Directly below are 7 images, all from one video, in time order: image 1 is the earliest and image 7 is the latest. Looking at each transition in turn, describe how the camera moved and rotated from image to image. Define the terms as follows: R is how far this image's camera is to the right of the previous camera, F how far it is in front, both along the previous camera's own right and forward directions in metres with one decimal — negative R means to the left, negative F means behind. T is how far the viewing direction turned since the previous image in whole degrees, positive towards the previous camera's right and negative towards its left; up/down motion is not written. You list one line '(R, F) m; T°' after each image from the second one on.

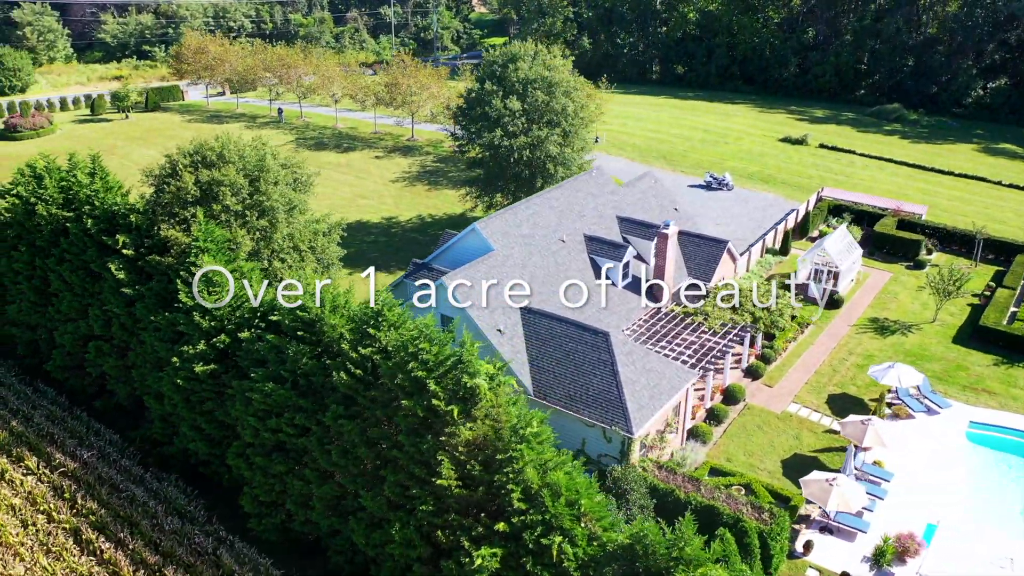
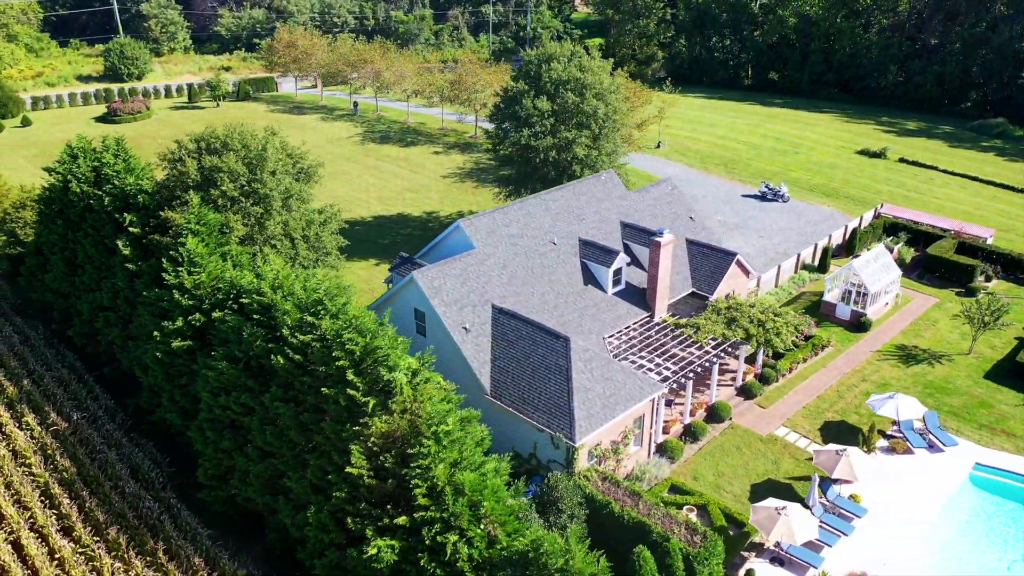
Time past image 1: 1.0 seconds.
(+5.4, +0.4) m; -8°
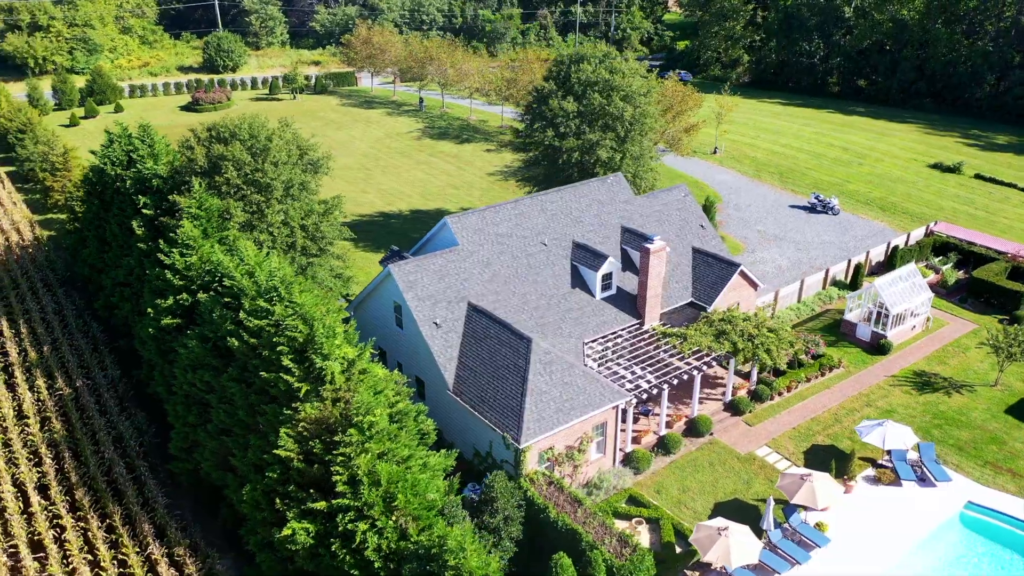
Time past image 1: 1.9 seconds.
(+4.8, +0.3) m; -7°
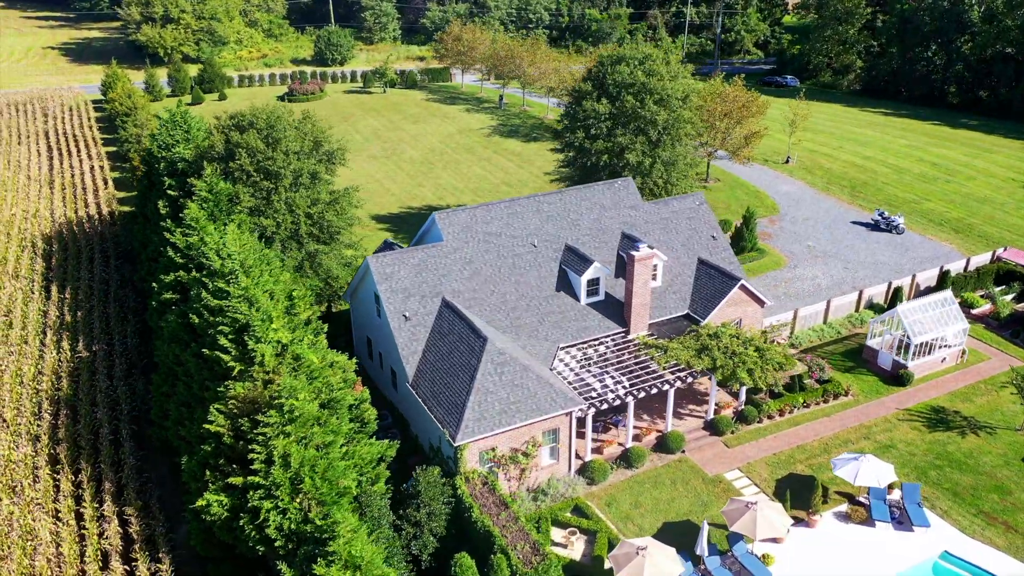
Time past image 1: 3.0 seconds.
(+5.8, +0.5) m; -9°
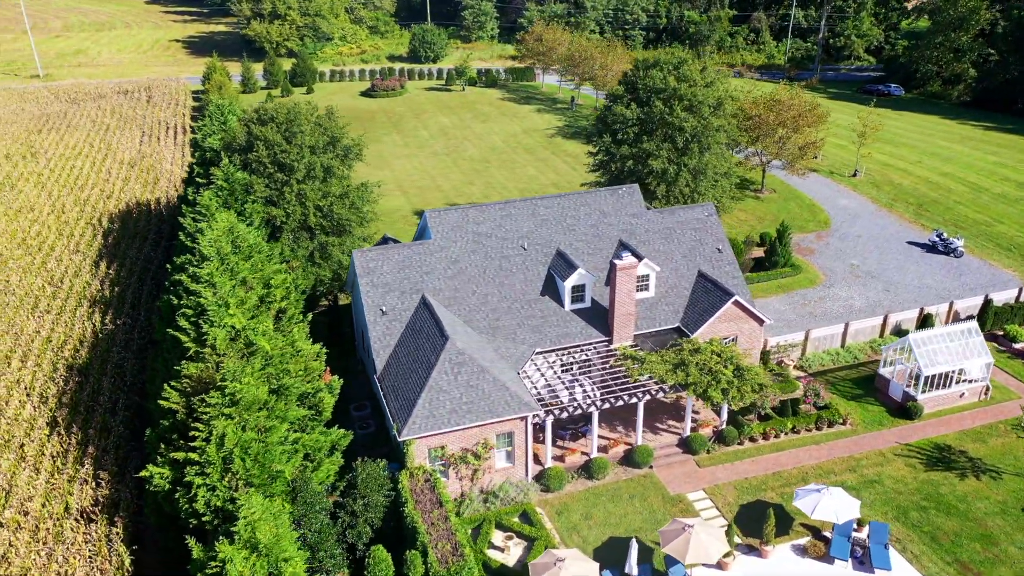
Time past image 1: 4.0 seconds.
(+5.3, +0.3) m; -8°
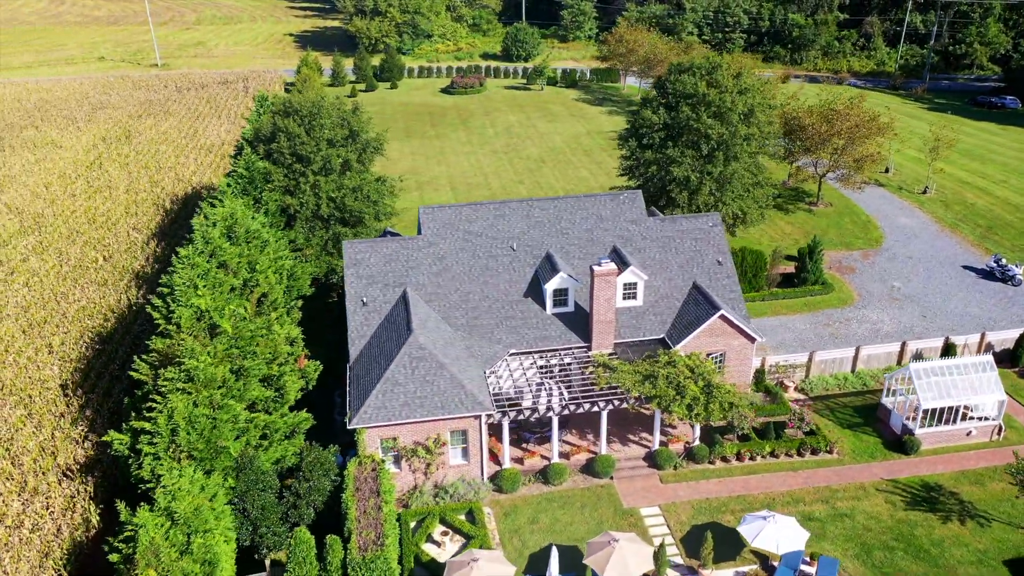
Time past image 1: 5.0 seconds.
(+5.3, +0.2) m; -8°
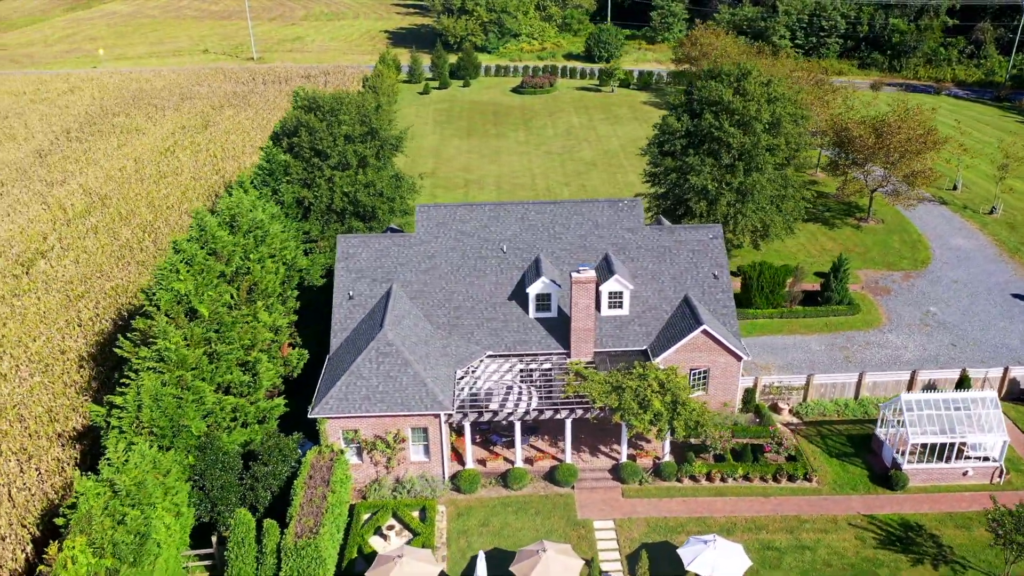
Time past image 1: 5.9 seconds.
(+4.8, +0.3) m; -7°
